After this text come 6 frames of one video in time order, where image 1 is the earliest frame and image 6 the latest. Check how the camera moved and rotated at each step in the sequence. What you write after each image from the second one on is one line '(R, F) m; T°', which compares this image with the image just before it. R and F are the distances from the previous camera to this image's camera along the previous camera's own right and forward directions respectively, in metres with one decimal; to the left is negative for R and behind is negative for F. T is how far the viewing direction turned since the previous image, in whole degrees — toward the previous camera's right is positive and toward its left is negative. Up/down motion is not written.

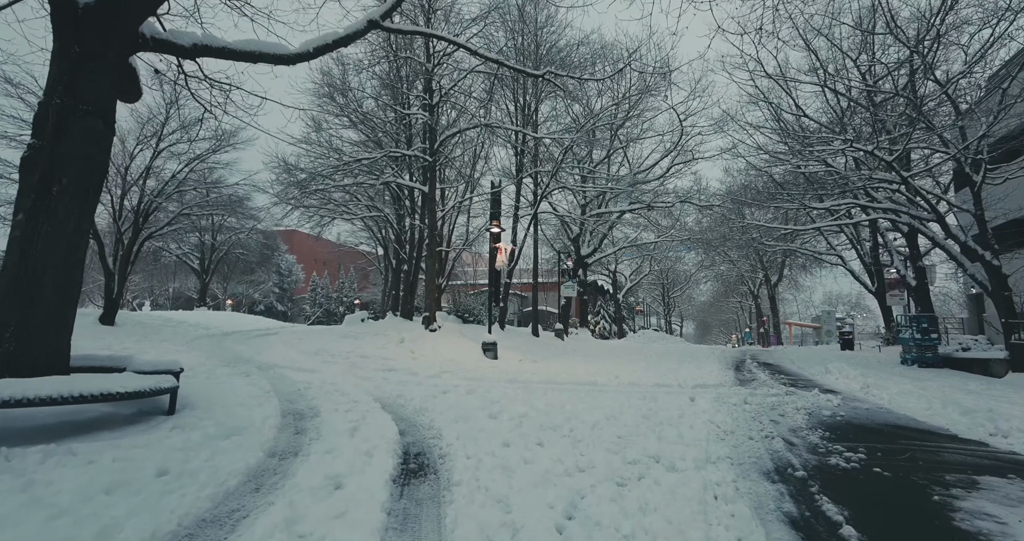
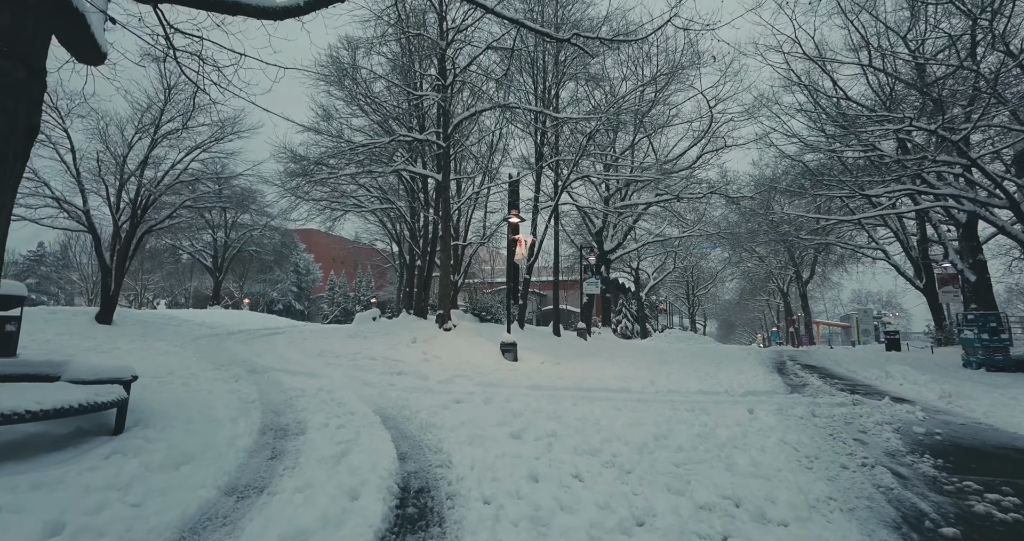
(-0.1, +1.0) m; -2°
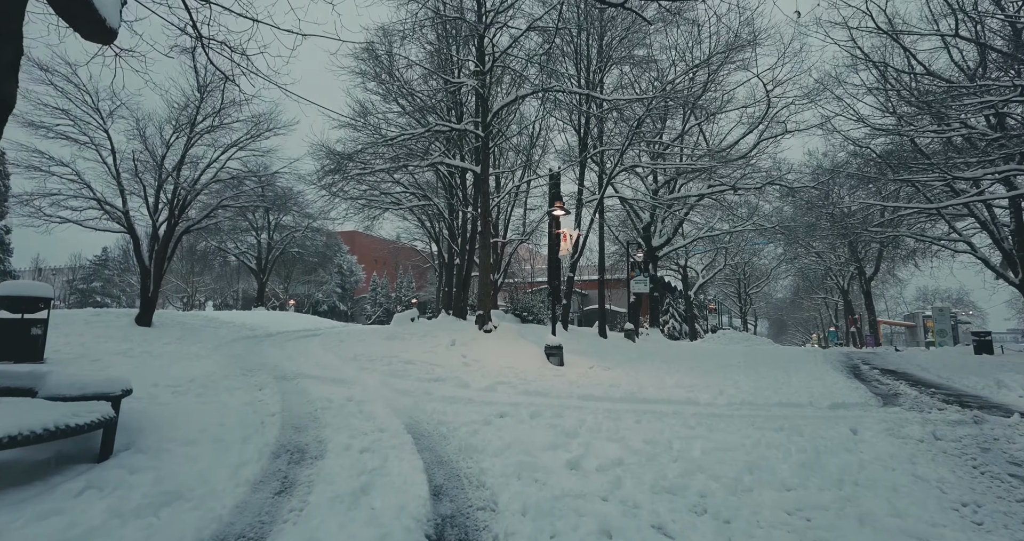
(-0.1, +0.8) m; -5°
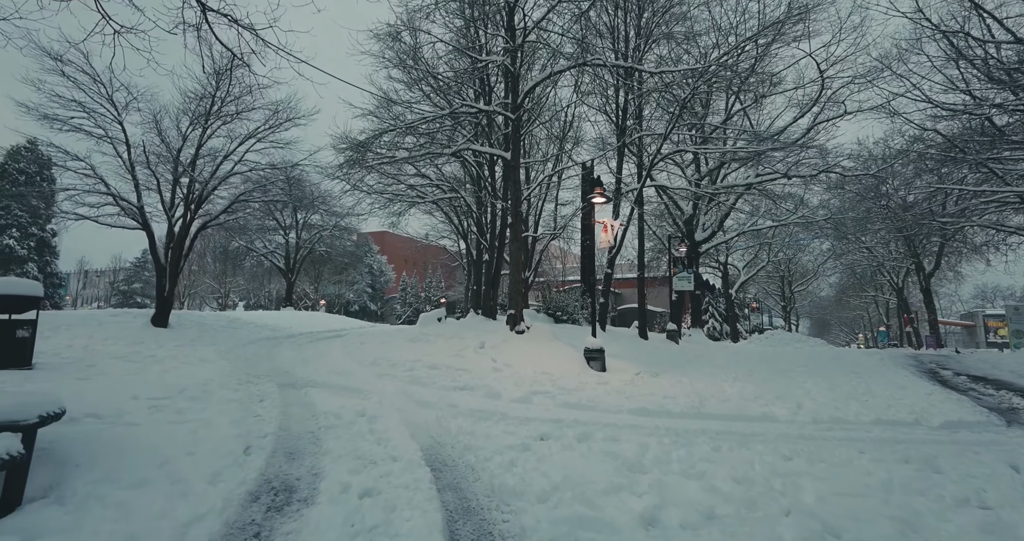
(-0.1, +1.0) m; -3°
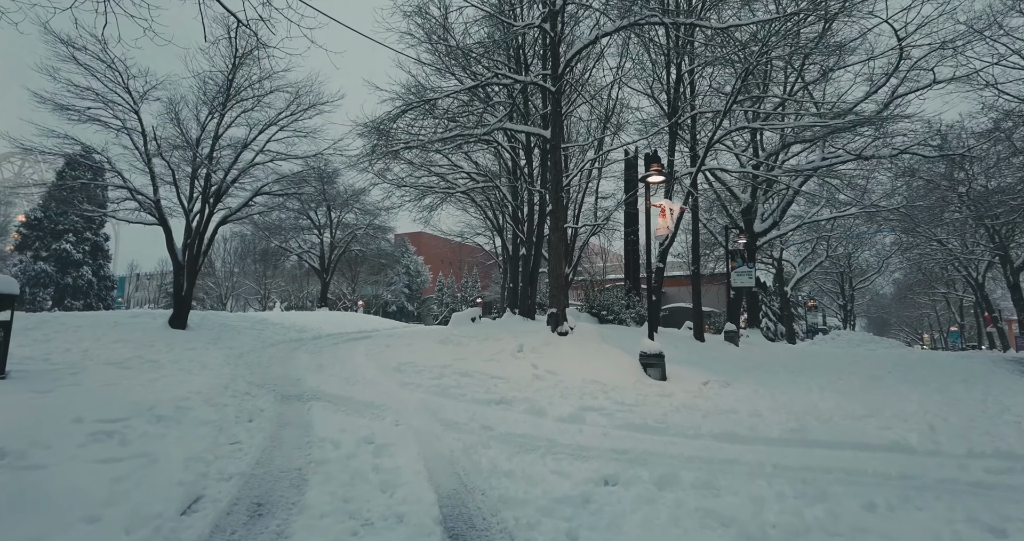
(-0.1, +1.2) m; -4°
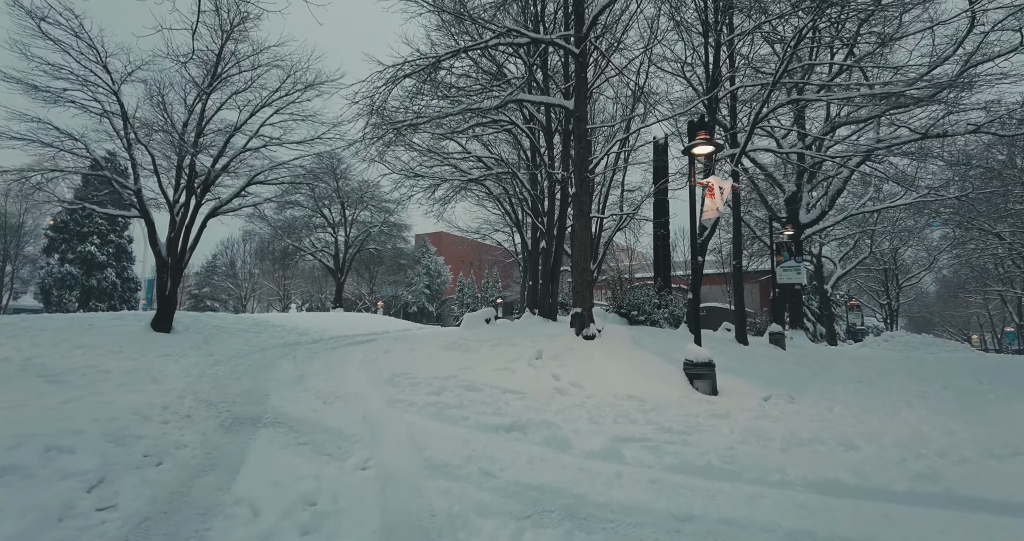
(+0.1, +1.3) m; -3°
